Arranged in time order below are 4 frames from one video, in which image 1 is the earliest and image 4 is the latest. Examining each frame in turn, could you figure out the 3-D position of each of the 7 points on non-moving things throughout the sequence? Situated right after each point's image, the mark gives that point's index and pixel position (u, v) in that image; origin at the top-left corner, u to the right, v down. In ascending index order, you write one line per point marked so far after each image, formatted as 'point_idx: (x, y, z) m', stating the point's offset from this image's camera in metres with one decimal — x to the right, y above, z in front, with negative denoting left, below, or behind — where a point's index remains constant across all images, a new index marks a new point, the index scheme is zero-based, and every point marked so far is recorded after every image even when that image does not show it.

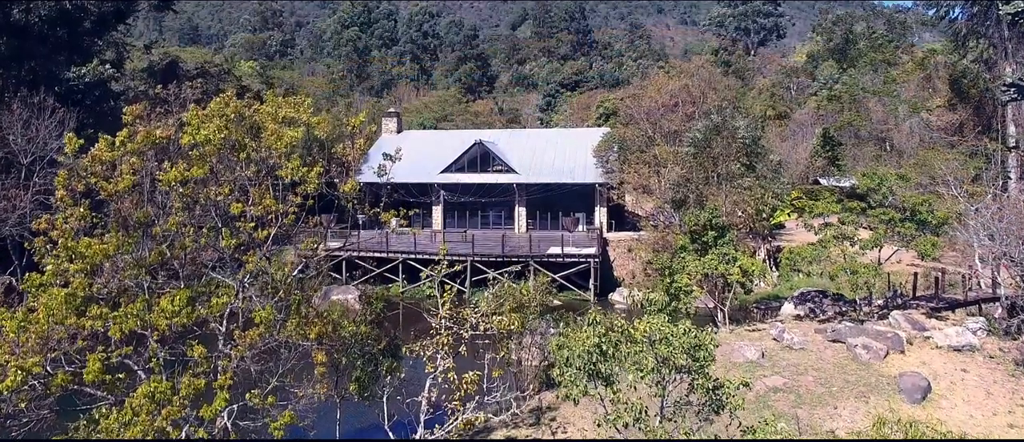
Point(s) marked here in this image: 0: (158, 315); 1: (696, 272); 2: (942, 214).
0: (-3.7, -1.0, +7.3) m
1: (+4.8, -1.3, +18.1) m
2: (+10.0, +0.1, +16.2) m
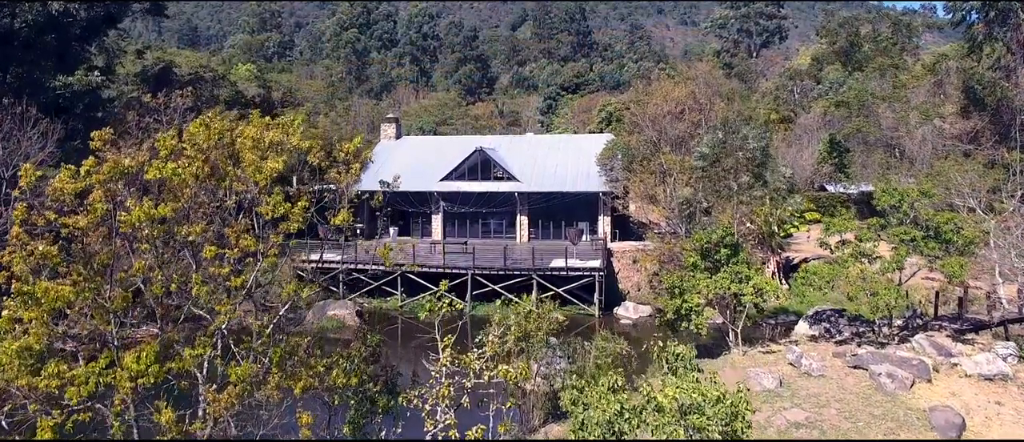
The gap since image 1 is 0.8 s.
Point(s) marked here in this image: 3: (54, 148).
0: (-3.6, -1.4, +6.5) m
1: (+4.8, -1.7, +17.4) m
2: (+10.1, -0.3, +15.5) m
3: (-12.8, +2.0, +19.6) m
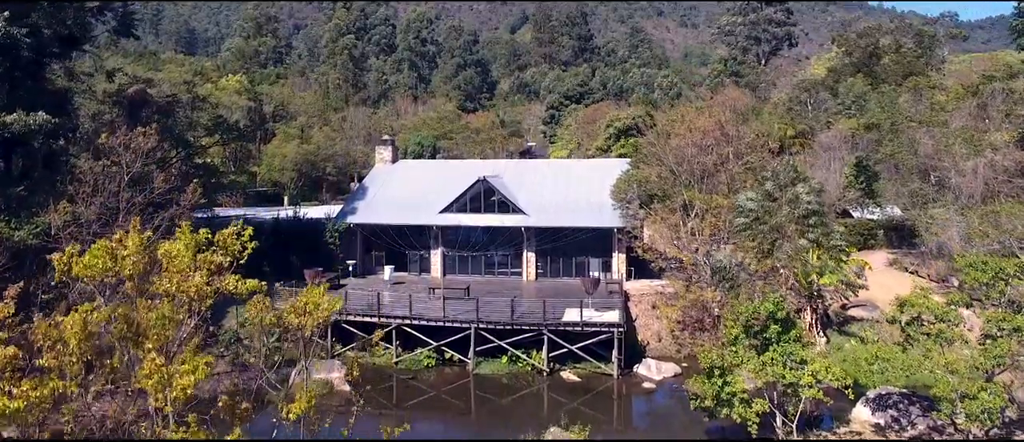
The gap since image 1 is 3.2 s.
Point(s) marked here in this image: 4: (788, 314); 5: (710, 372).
0: (-3.3, -2.9, +3.8) m
1: (+5.1, -3.2, +14.7) m
2: (+10.3, -1.8, +12.8) m
3: (-12.5, +0.5, +16.9) m
4: (+6.1, -2.0, +15.5) m
5: (+4.3, -3.2, +15.1) m
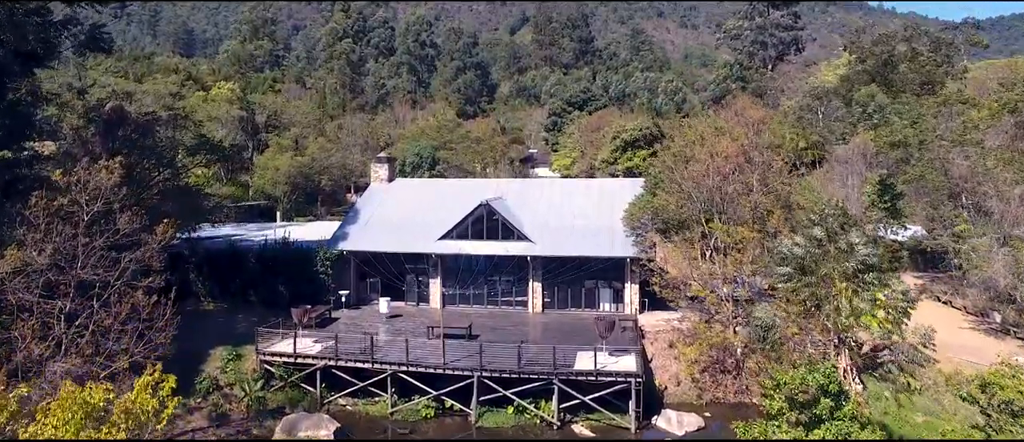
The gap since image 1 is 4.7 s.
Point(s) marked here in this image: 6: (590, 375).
0: (-3.1, -4.0, +1.8) m
1: (+5.3, -4.3, +12.6) m
2: (+10.5, -2.8, +10.8) m
3: (-12.3, -0.5, +14.9) m
4: (+6.3, -3.1, +13.5) m
5: (+4.5, -4.3, +13.1) m
6: (+2.2, -4.3, +19.7) m
